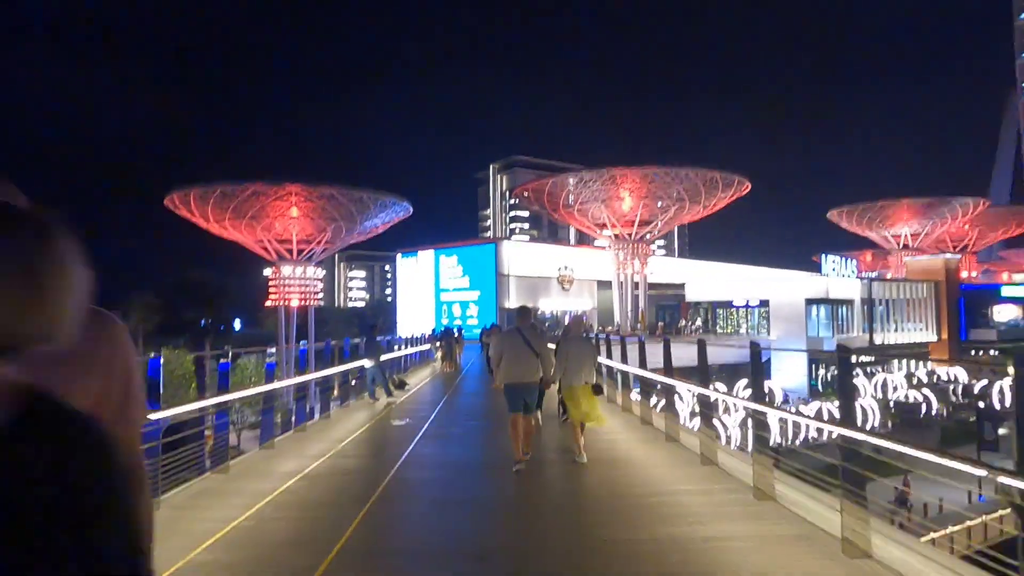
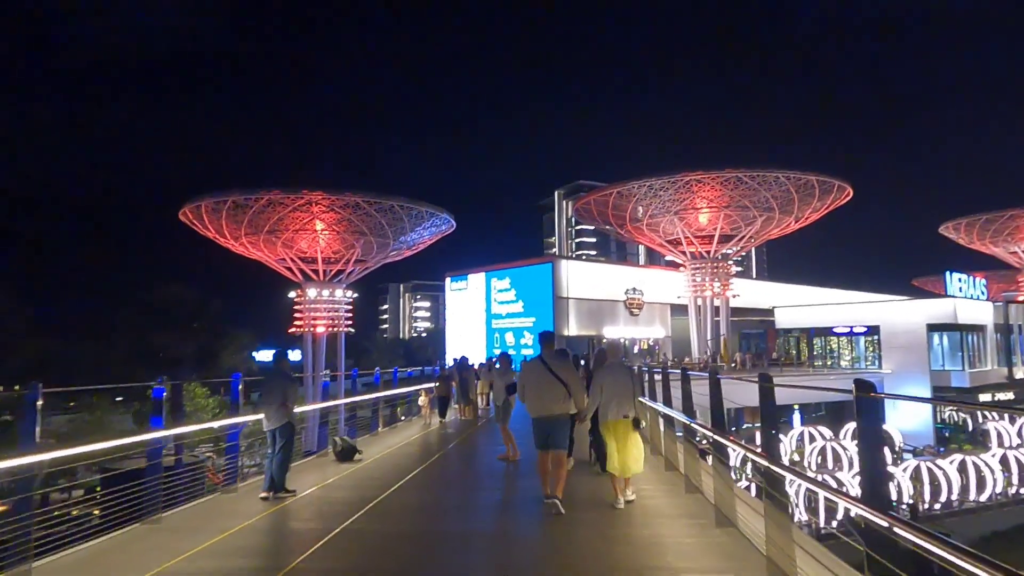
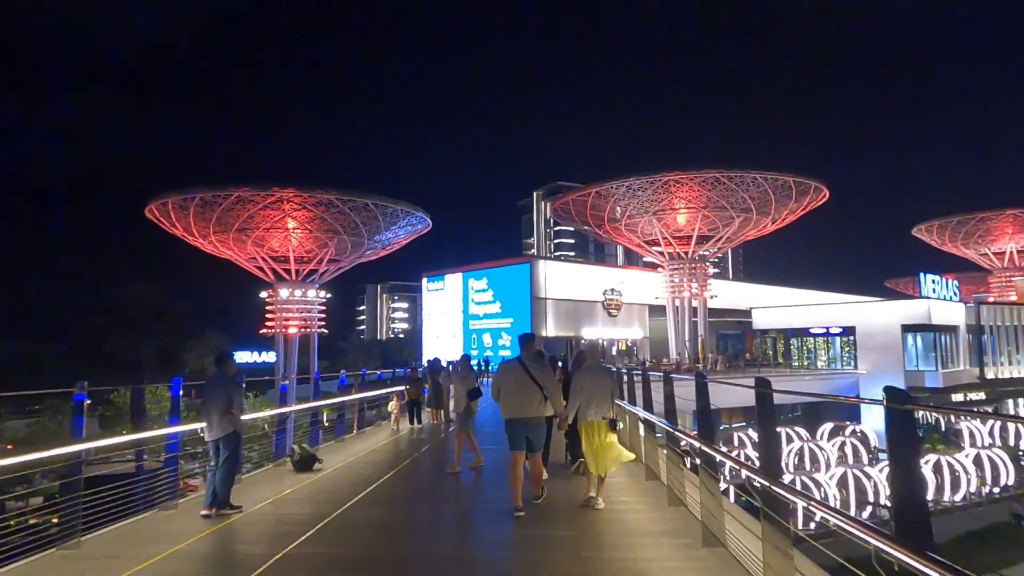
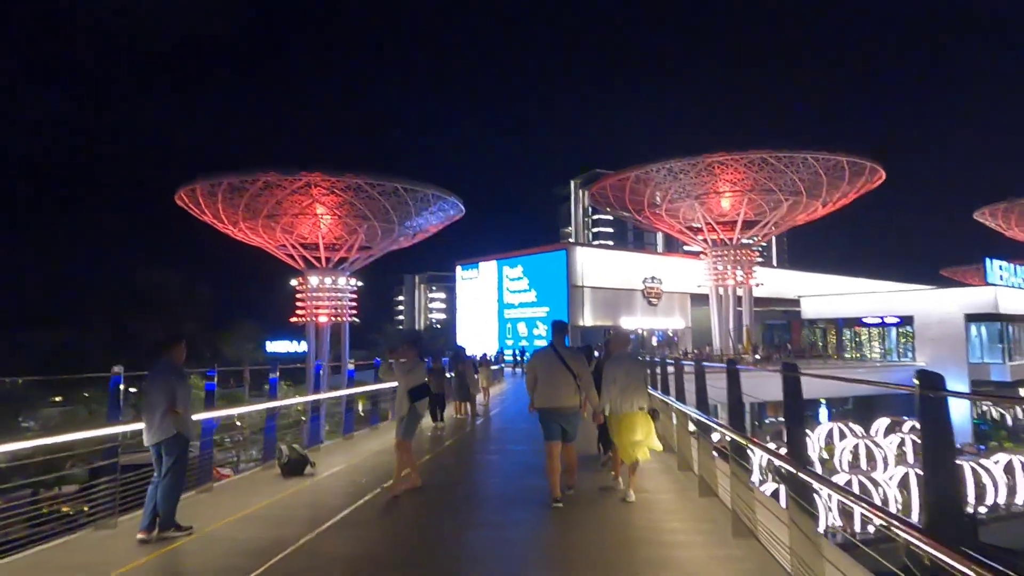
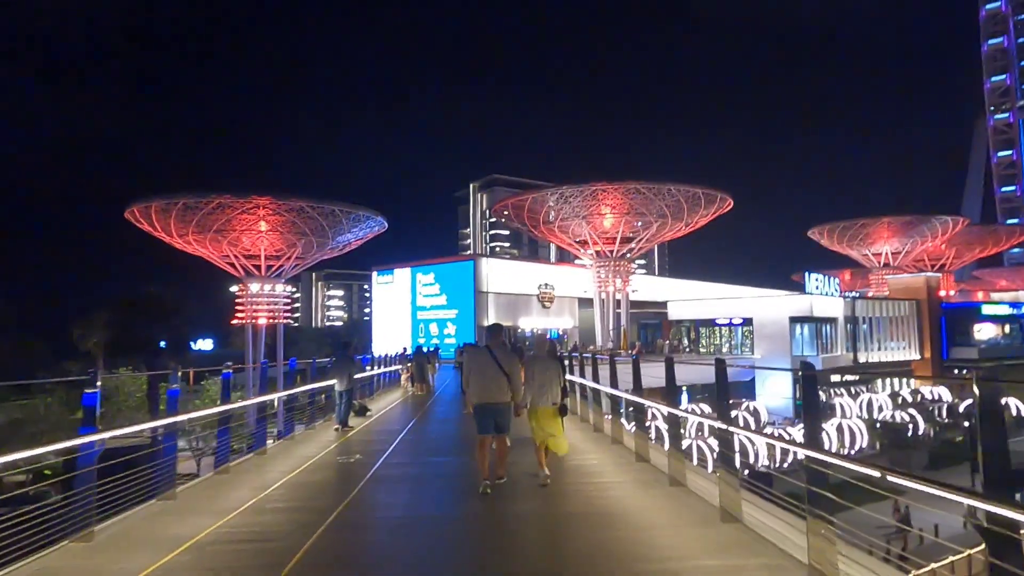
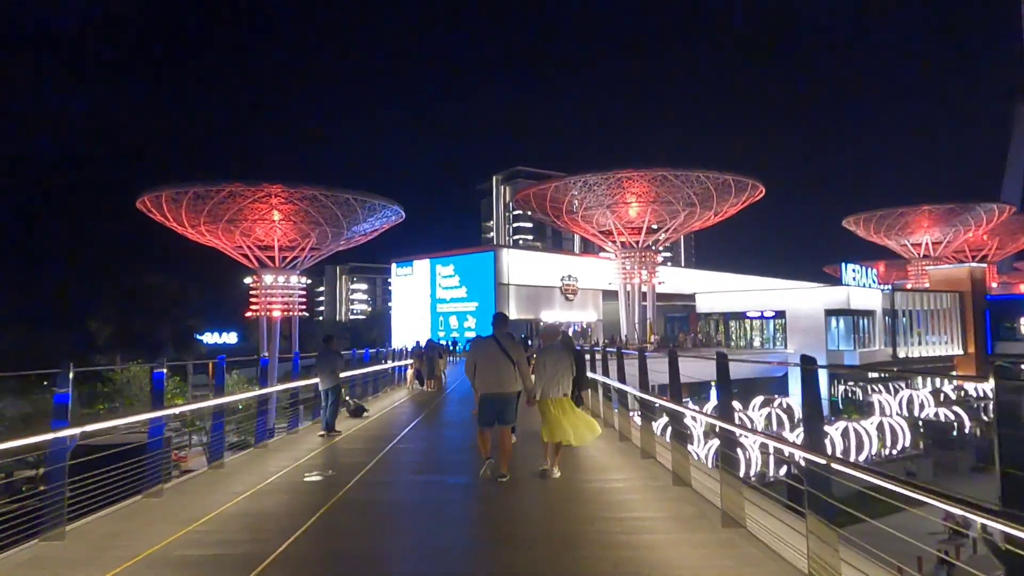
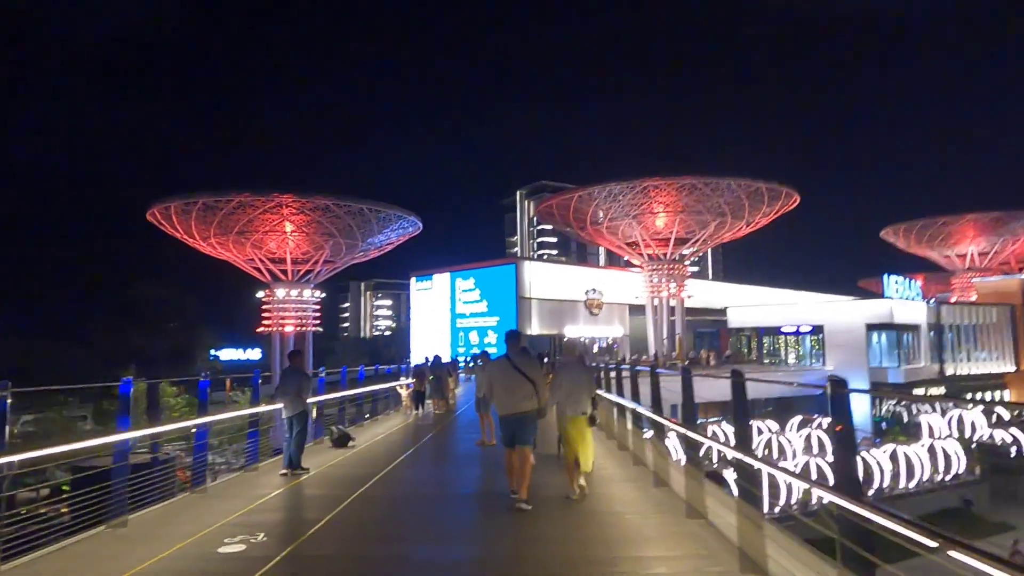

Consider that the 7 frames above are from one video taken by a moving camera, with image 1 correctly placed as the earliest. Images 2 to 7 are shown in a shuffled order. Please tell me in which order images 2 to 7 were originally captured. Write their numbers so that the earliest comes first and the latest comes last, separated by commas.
5, 6, 7, 2, 3, 4
